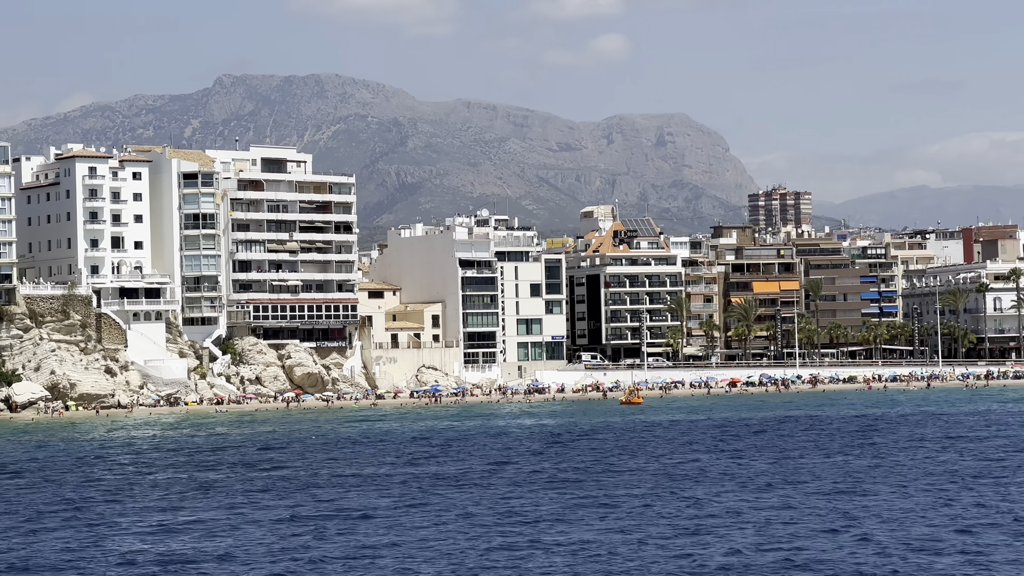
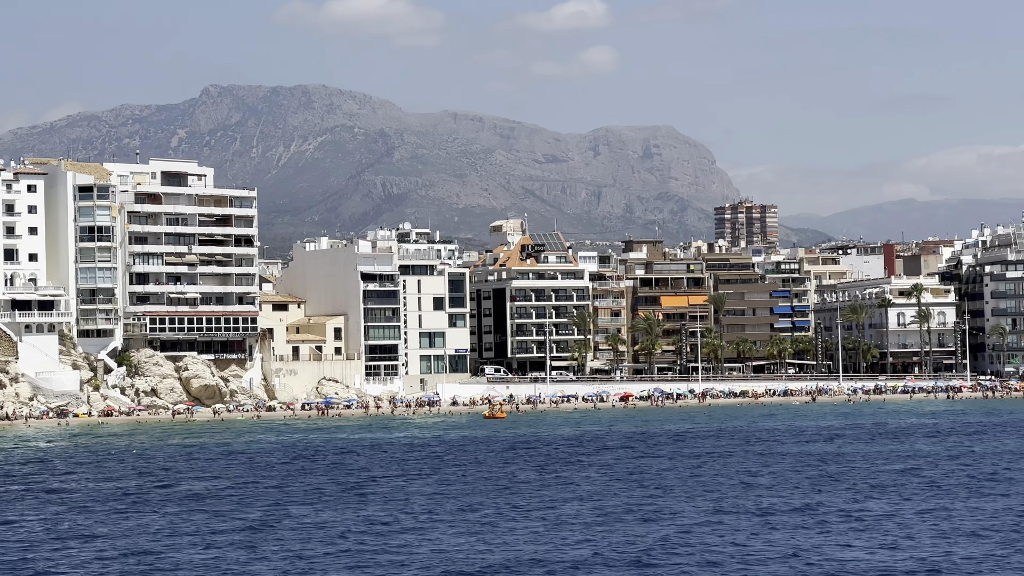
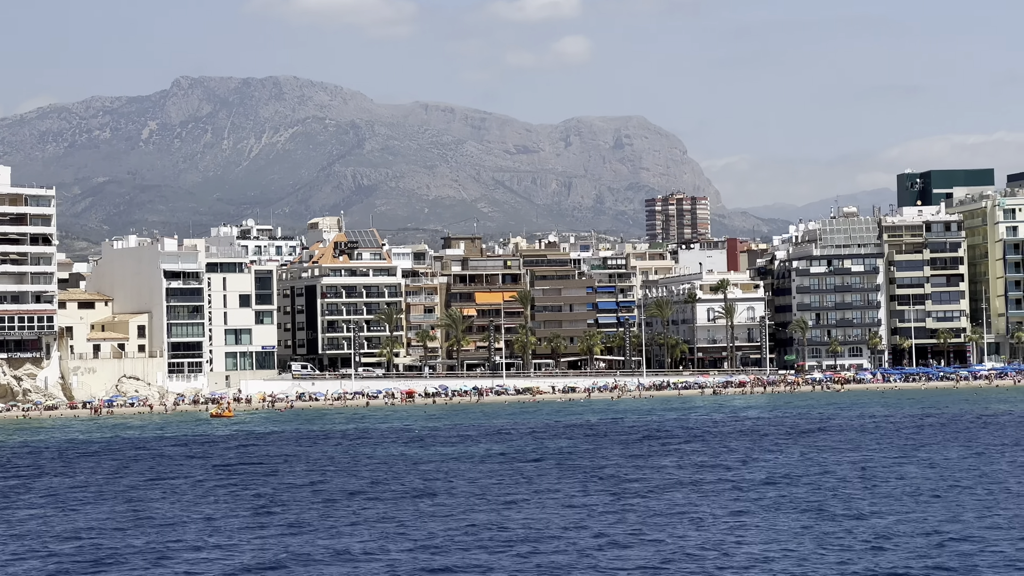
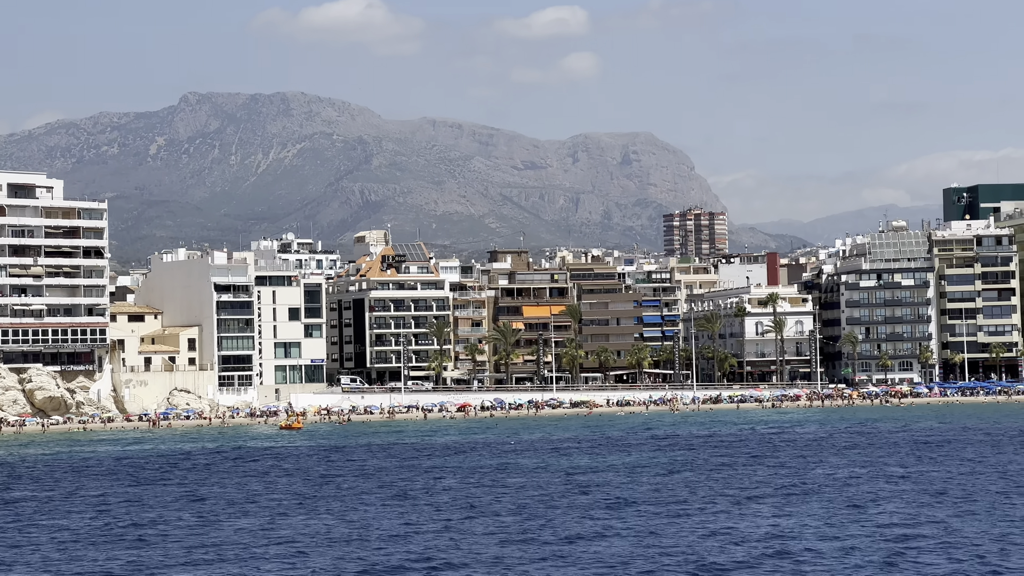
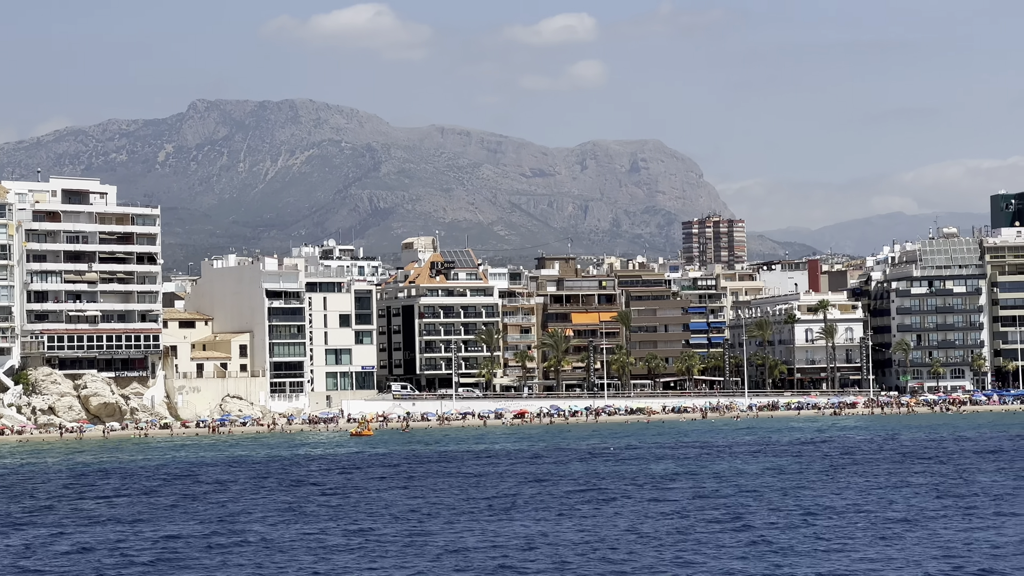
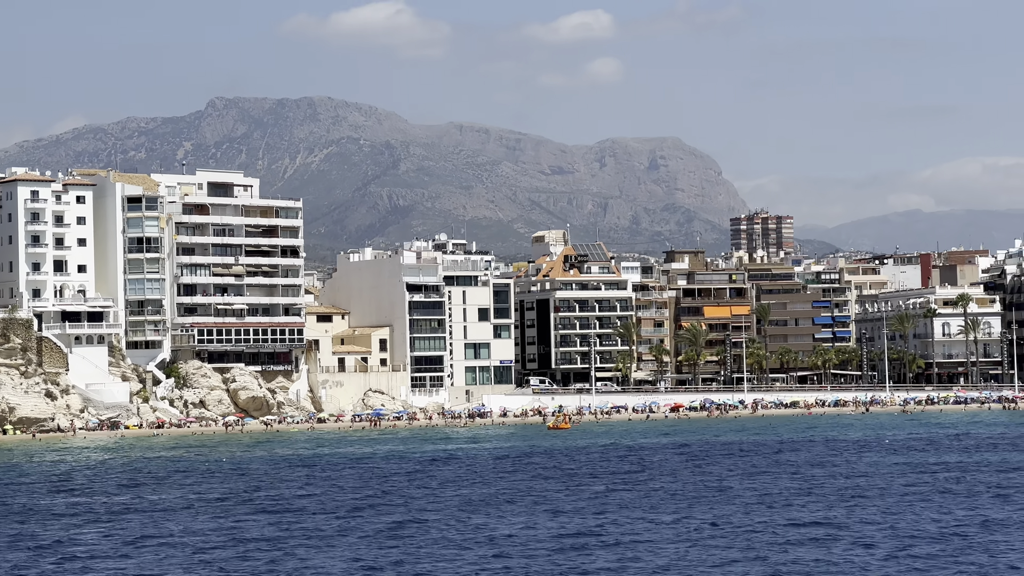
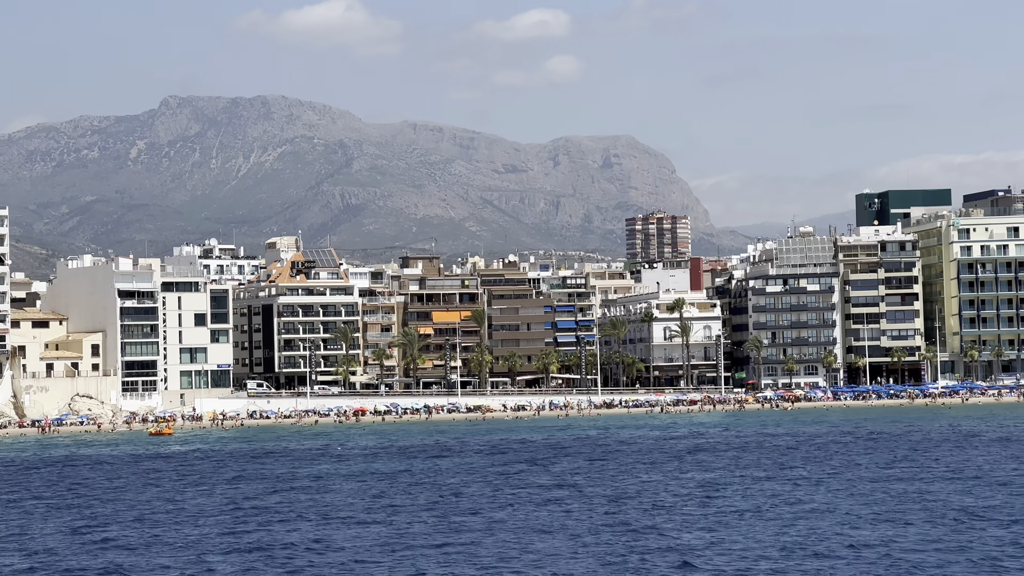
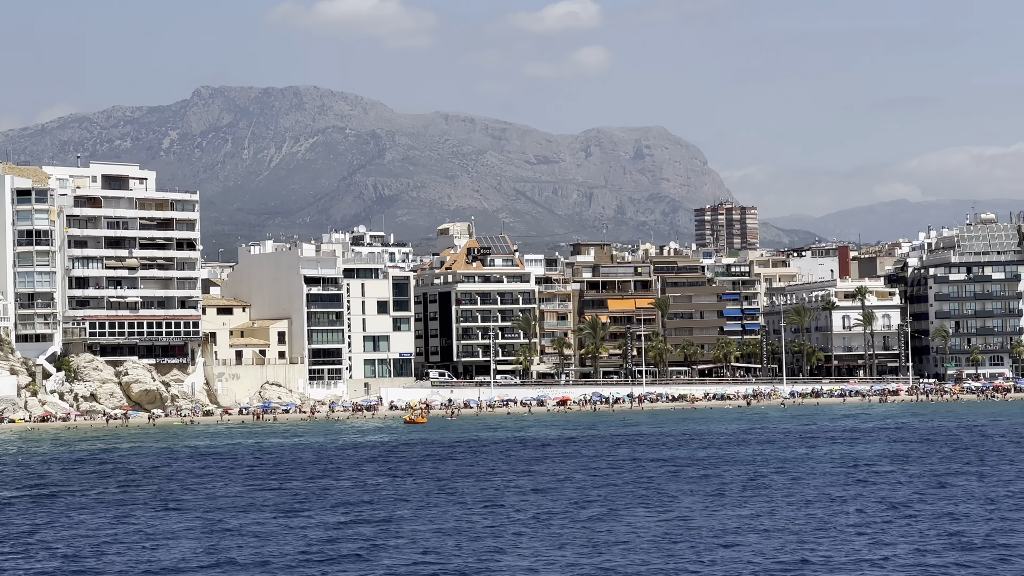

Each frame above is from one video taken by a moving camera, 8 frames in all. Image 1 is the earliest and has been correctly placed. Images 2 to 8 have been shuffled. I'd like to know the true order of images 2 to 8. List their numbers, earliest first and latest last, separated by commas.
6, 2, 8, 5, 4, 3, 7
